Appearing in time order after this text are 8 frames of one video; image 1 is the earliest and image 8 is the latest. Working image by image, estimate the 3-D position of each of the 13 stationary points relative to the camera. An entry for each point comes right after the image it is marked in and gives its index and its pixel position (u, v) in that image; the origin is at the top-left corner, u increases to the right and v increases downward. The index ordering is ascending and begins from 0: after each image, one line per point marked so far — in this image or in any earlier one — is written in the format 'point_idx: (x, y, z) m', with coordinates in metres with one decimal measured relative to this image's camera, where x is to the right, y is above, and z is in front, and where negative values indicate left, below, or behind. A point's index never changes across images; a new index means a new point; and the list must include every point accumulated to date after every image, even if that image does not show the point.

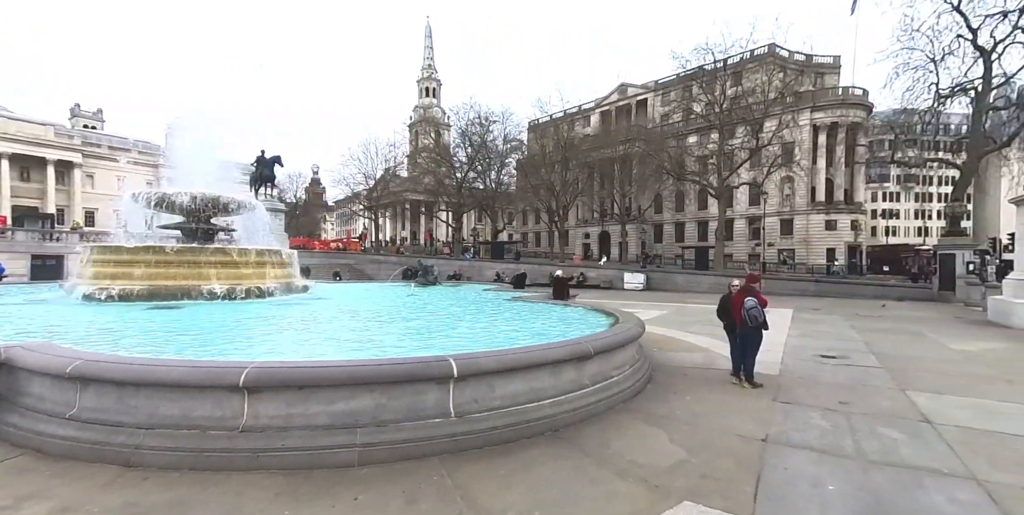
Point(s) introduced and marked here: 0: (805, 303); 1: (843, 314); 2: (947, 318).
0: (+12.2, -1.9, +18.9) m
1: (+11.9, -1.9, +16.1) m
2: (+14.4, -1.8, +15.0) m
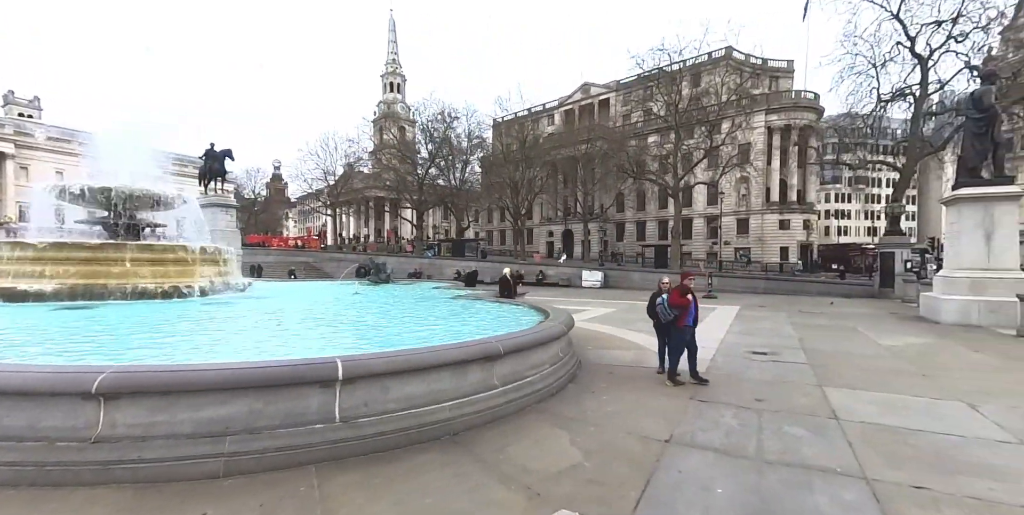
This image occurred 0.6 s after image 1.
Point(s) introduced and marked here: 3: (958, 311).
0: (+10.0, -1.8, +19.1) m
1: (+9.9, -1.9, +16.3) m
2: (+12.5, -1.8, +15.4) m
3: (+12.3, -1.5, +12.2) m
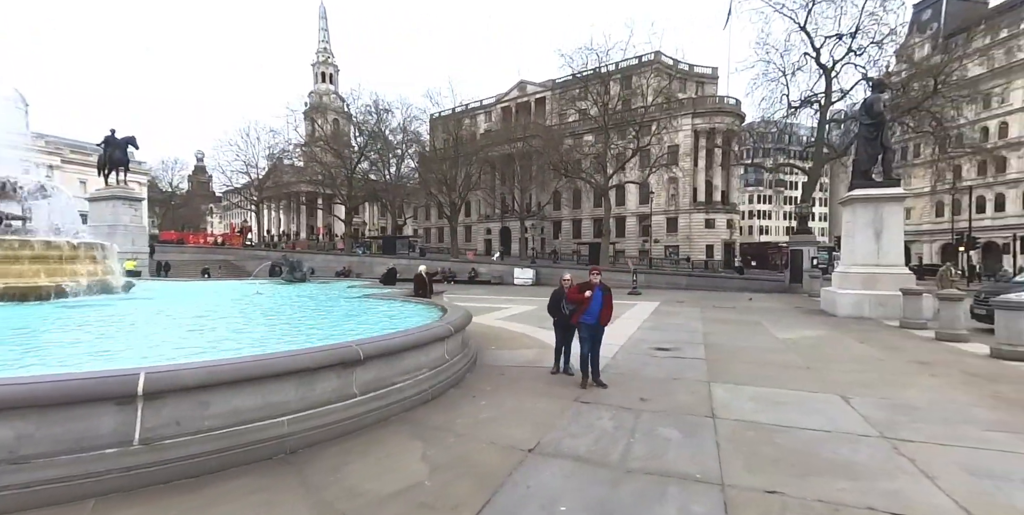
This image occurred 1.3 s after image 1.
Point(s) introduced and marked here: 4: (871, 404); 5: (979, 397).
0: (+6.6, -1.7, +19.4) m
1: (+6.8, -1.7, +16.6) m
2: (+9.6, -1.7, +15.9) m
3: (+9.7, -1.4, +12.7) m
4: (+5.0, -2.0, +6.0) m
5: (+6.6, -1.9, +6.1) m
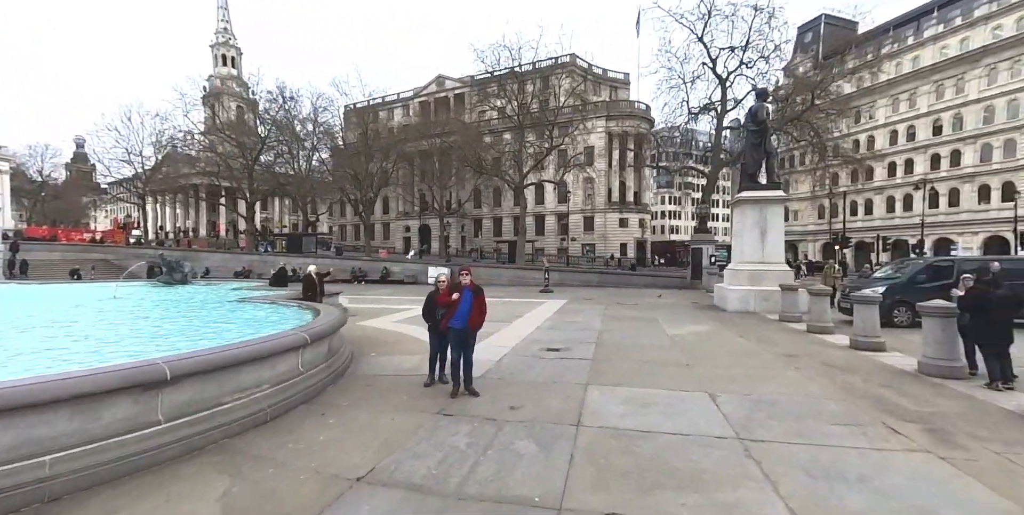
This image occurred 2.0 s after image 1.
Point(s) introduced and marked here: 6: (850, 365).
0: (+2.7, -1.6, +19.4) m
1: (+3.3, -1.7, +16.7) m
2: (+6.1, -1.6, +16.4) m
3: (+6.7, -1.3, +13.3) m
4: (+3.0, -1.9, +5.9) m
5: (+4.6, -1.8, +6.2) m
6: (+5.6, -1.7, +7.2) m
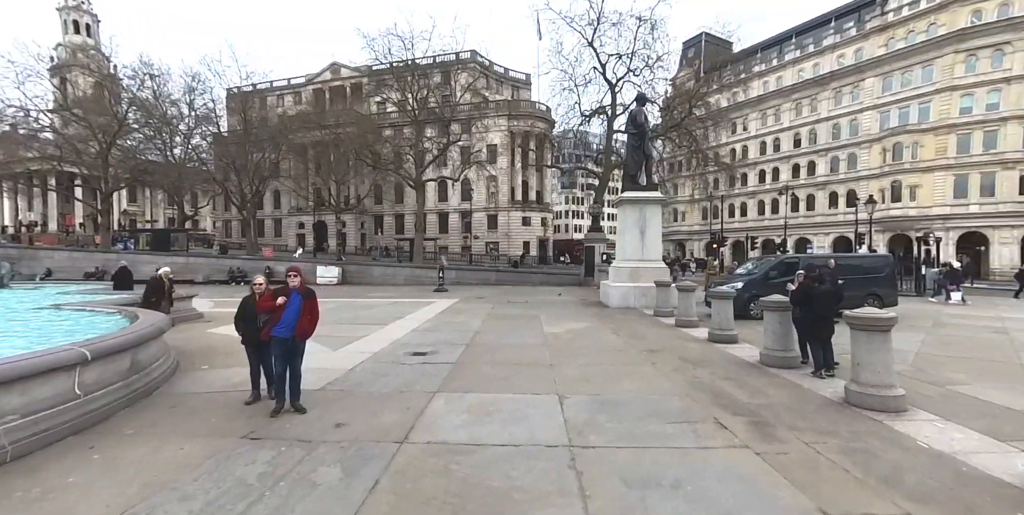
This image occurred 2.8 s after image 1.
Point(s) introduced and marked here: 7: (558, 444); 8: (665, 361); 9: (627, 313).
0: (-1.8, -1.6, +18.8) m
1: (-0.8, -1.6, +16.2) m
2: (+2.0, -1.5, +16.4) m
3: (+3.2, -1.2, +13.5) m
4: (+0.9, -1.8, +5.6) m
5: (+2.4, -1.7, +6.2) m
6: (+3.2, -1.6, +7.3) m
7: (+0.5, -1.9, +4.5) m
8: (+2.5, -1.7, +7.1) m
9: (+3.2, -1.6, +12.2) m
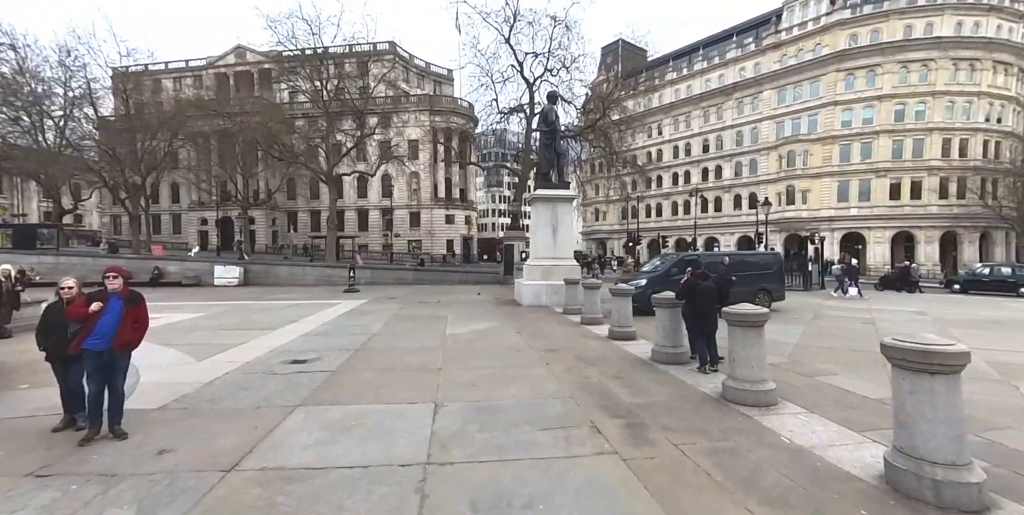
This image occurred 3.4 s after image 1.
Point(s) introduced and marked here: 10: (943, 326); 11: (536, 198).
0: (-5.2, -1.5, +17.7) m
1: (-3.8, -1.5, +15.3) m
2: (-1.0, -1.5, +16.0) m
3: (+0.5, -1.1, +13.2) m
4: (-0.6, -1.7, +5.1) m
5: (+0.8, -1.6, +5.9) m
6: (+1.4, -1.5, +7.1) m
7: (-0.9, -1.8, +3.9) m
8: (+0.7, -1.6, +6.8) m
9: (+0.7, -1.5, +12.0) m
10: (+8.6, -1.4, +8.7) m
11: (+0.8, +1.9, +13.4) m
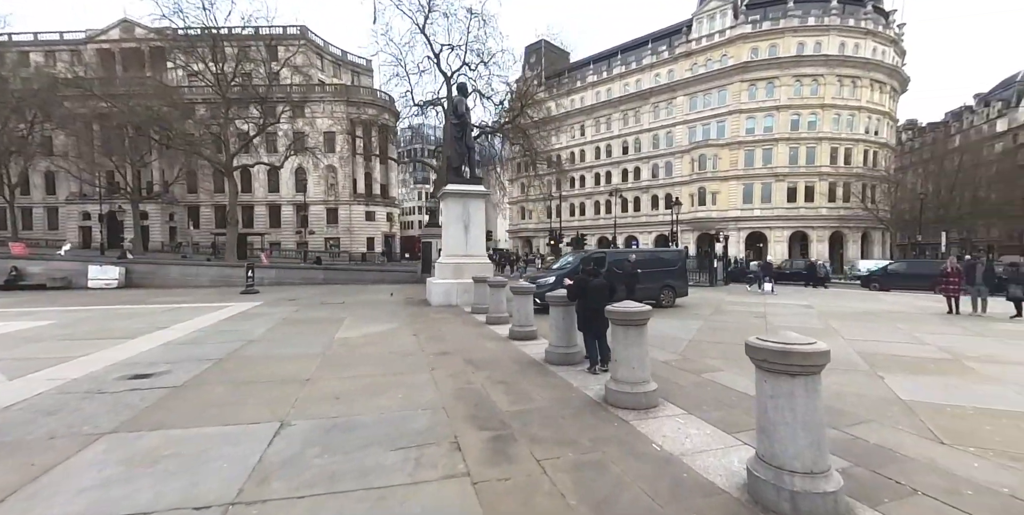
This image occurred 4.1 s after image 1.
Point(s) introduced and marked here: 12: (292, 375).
0: (-8.3, -1.4, +16.2) m
1: (-6.6, -1.5, +14.0) m
2: (-4.0, -1.4, +15.0) m
3: (-2.0, -1.0, +12.5) m
4: (-2.0, -1.7, +4.3) m
5: (-0.8, -1.6, +5.3) m
6: (-0.3, -1.5, +6.6) m
7: (-2.1, -1.8, +3.1) m
8: (-0.9, -1.5, +6.2) m
9: (-1.7, -1.4, +11.3) m
10: (+6.6, -1.3, +9.2) m
11: (-1.8, +2.0, +12.7) m
12: (-3.0, -1.7, +6.1) m
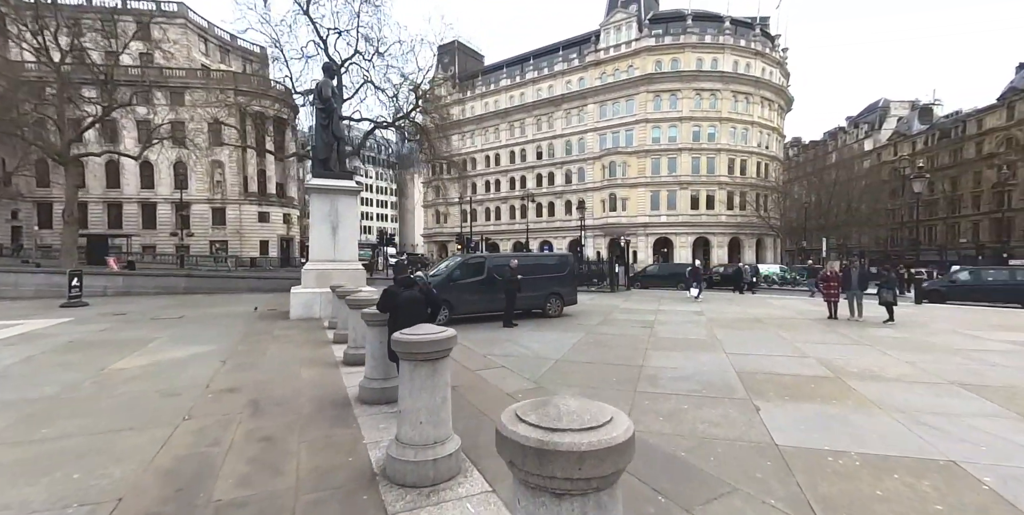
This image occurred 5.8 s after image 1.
0: (-11.9, -1.6, +13.1) m
1: (-9.8, -1.6, +11.2) m
2: (-7.4, -1.5, +12.7) m
3: (-5.1, -1.2, +10.5) m
4: (-3.8, -1.7, +2.4) m
5: (-2.7, -1.6, +3.5) m
6: (-2.4, -1.5, +4.9) m
7: (-3.6, -1.7, +1.2) m
8: (-3.0, -1.6, +4.5) m
9: (-4.6, -1.5, +9.4) m
10: (+3.9, -1.4, +8.6) m
11: (-4.9, +1.8, +10.8) m
12: (-5.1, -1.7, +4.0) m
